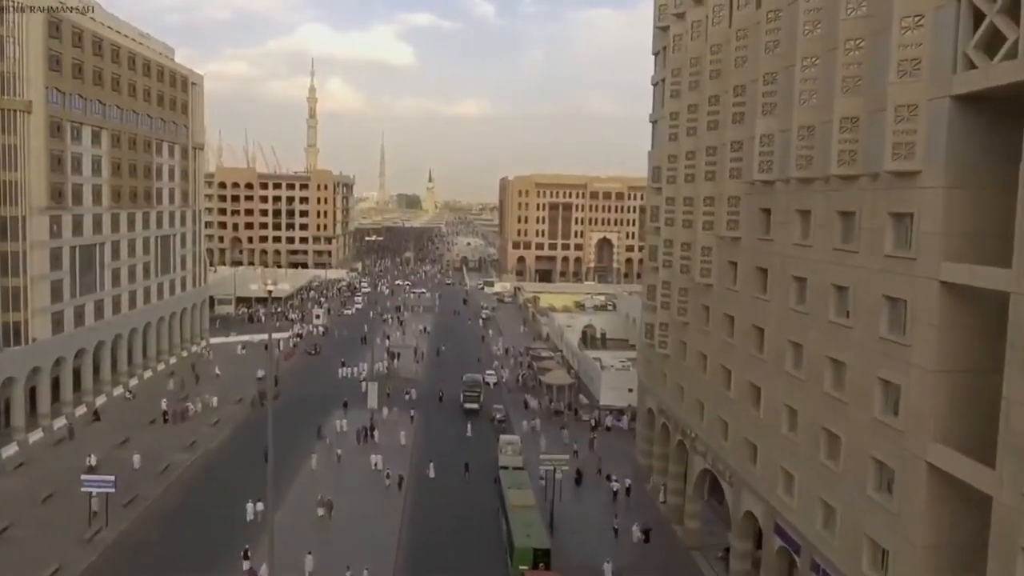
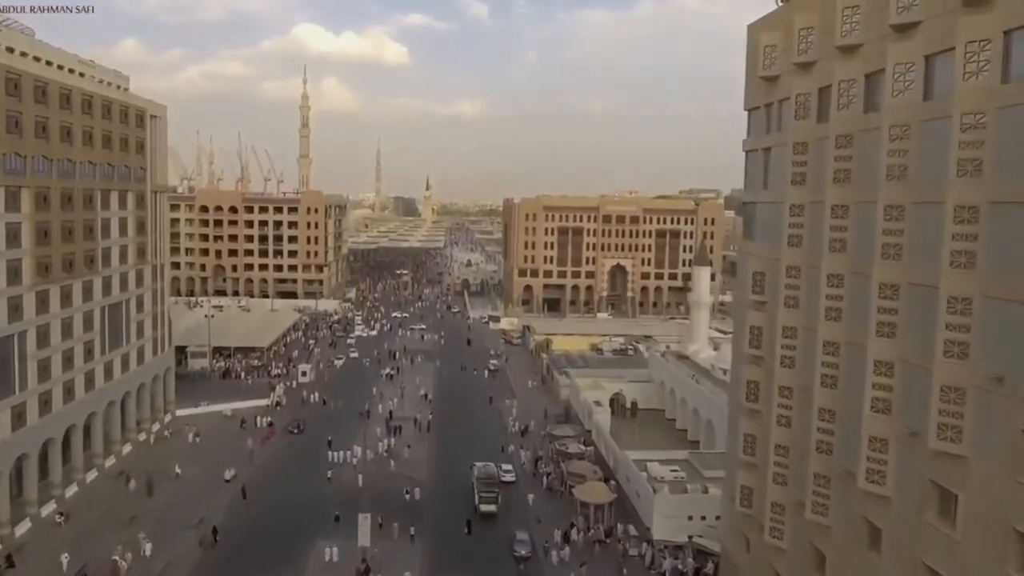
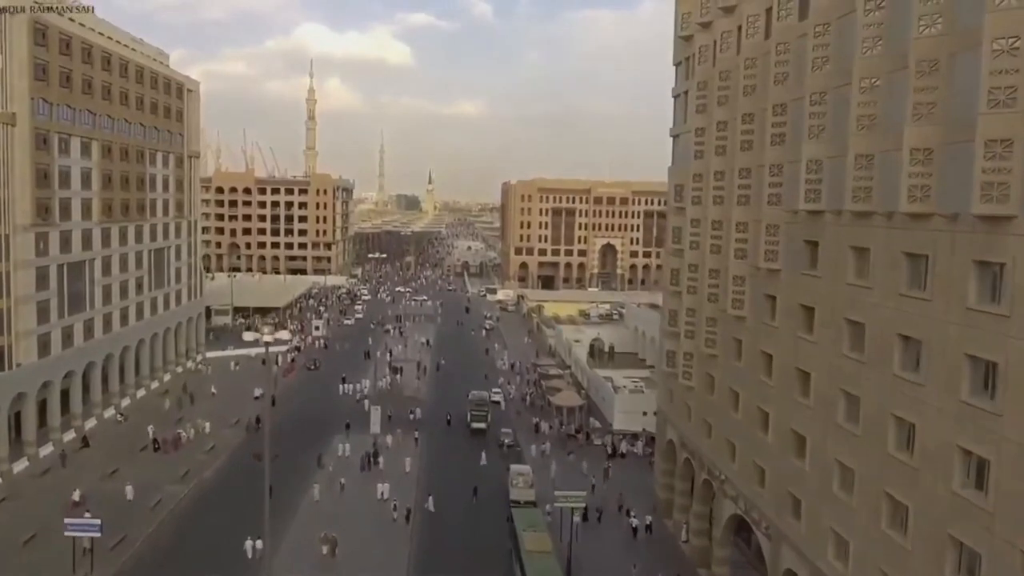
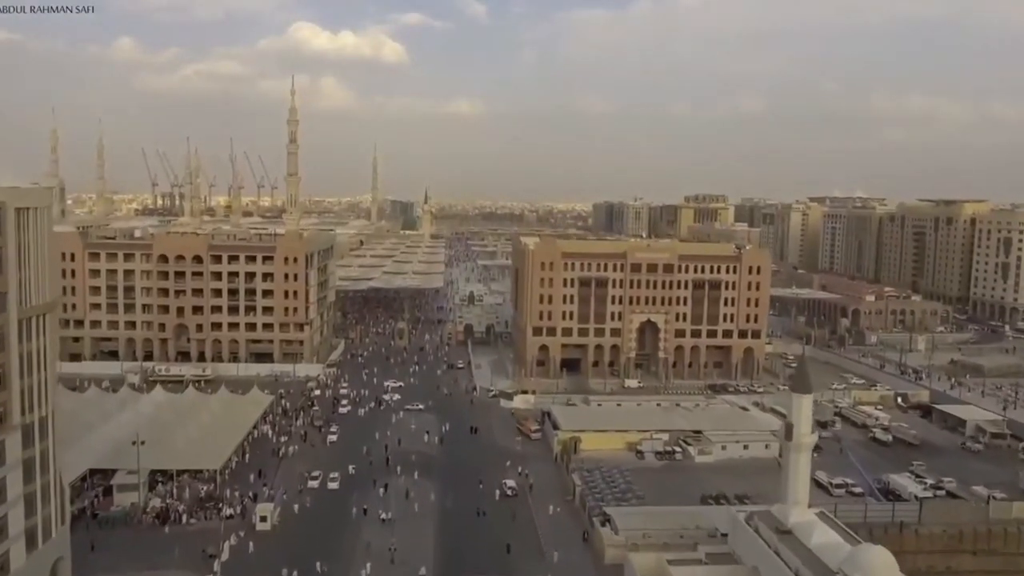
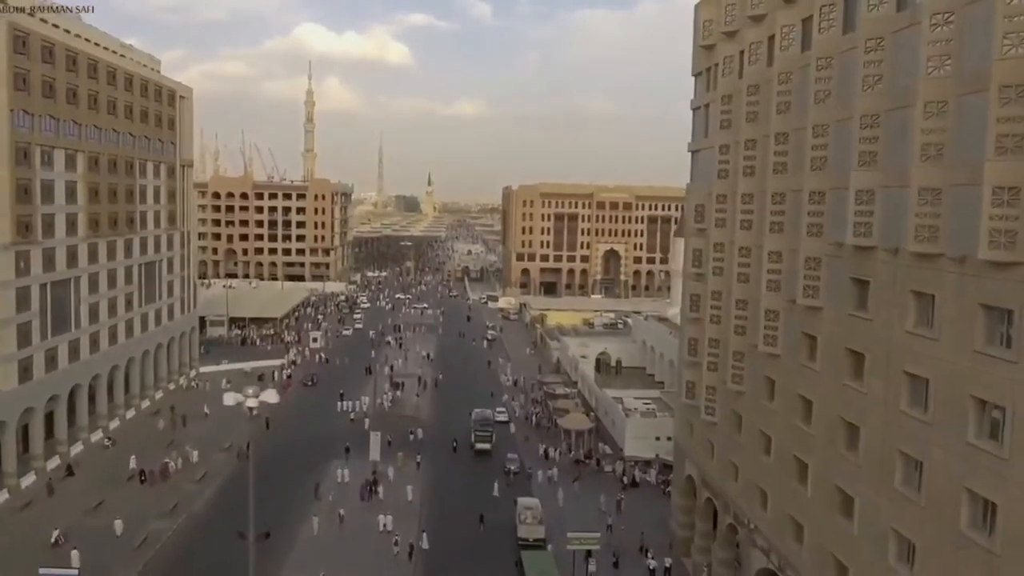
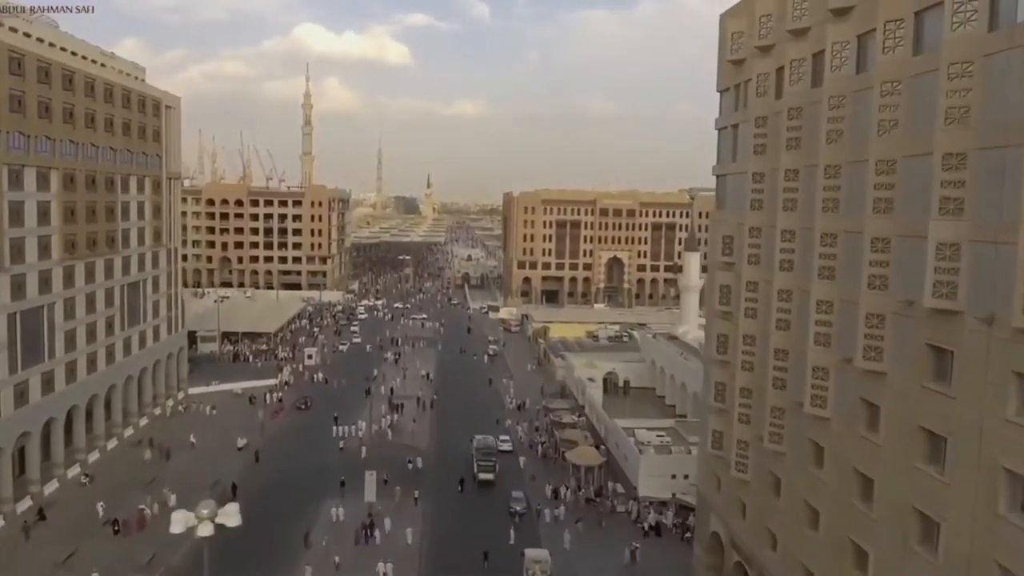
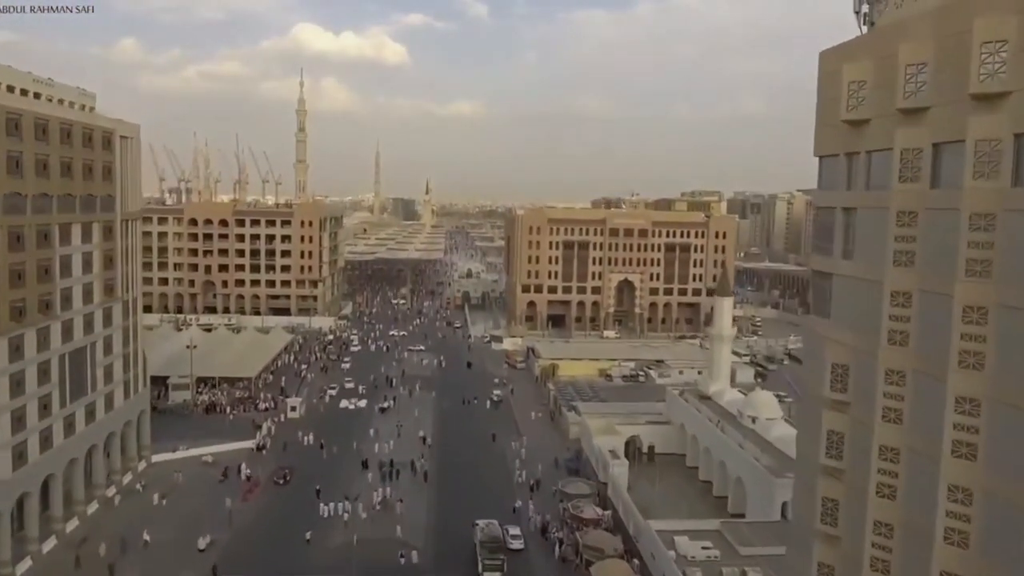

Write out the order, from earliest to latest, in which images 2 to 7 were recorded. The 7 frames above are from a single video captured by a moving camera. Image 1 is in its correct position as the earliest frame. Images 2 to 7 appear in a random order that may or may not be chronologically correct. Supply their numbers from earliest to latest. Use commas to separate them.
3, 5, 6, 2, 7, 4
